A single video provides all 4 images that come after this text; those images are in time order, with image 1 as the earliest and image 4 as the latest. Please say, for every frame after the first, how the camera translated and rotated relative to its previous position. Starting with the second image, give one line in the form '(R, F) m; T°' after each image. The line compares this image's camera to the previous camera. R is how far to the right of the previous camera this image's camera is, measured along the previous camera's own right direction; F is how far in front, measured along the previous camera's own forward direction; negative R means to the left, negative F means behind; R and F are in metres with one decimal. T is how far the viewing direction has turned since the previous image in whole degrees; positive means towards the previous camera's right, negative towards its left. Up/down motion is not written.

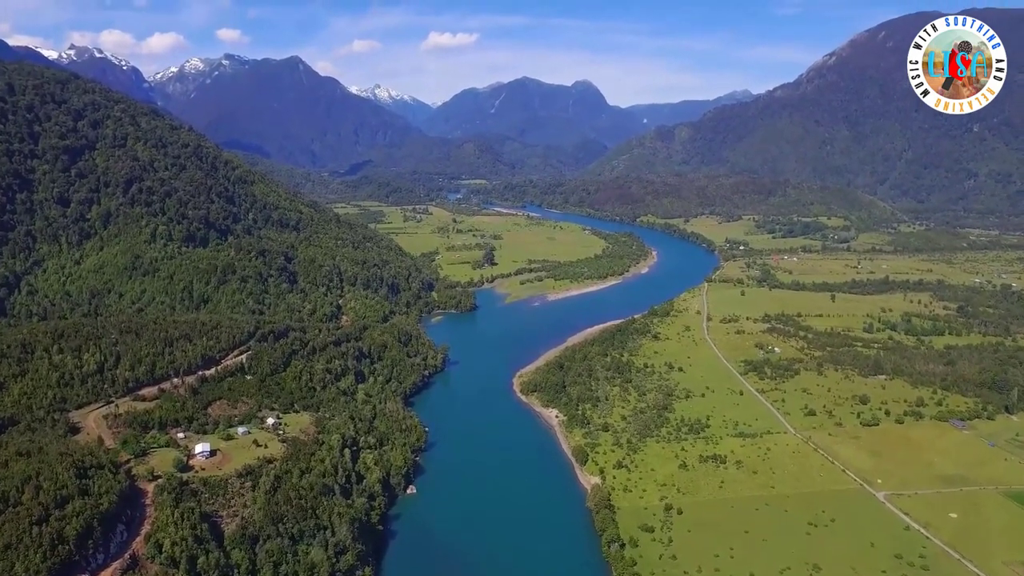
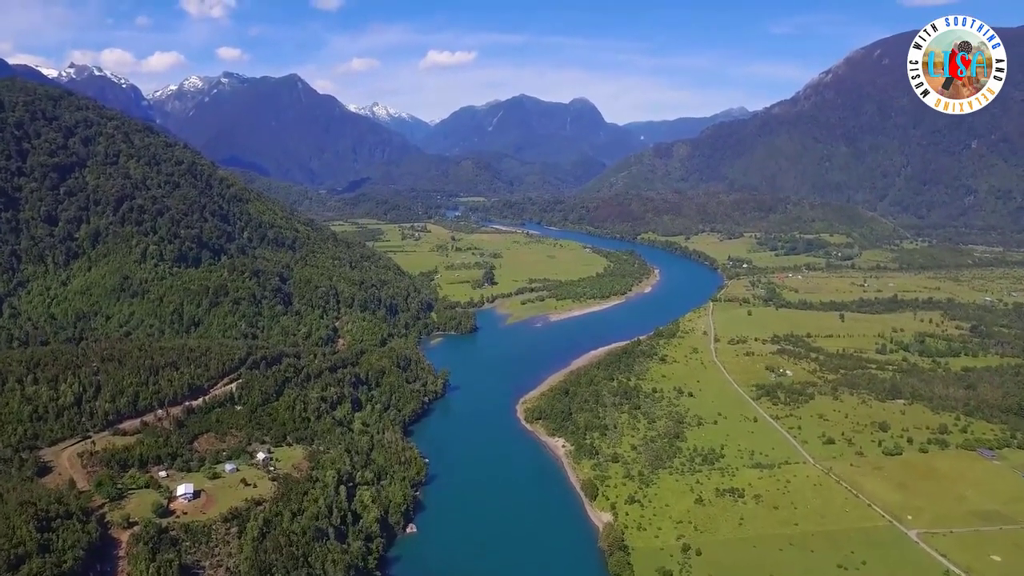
(-0.6, +3.1) m; 0°
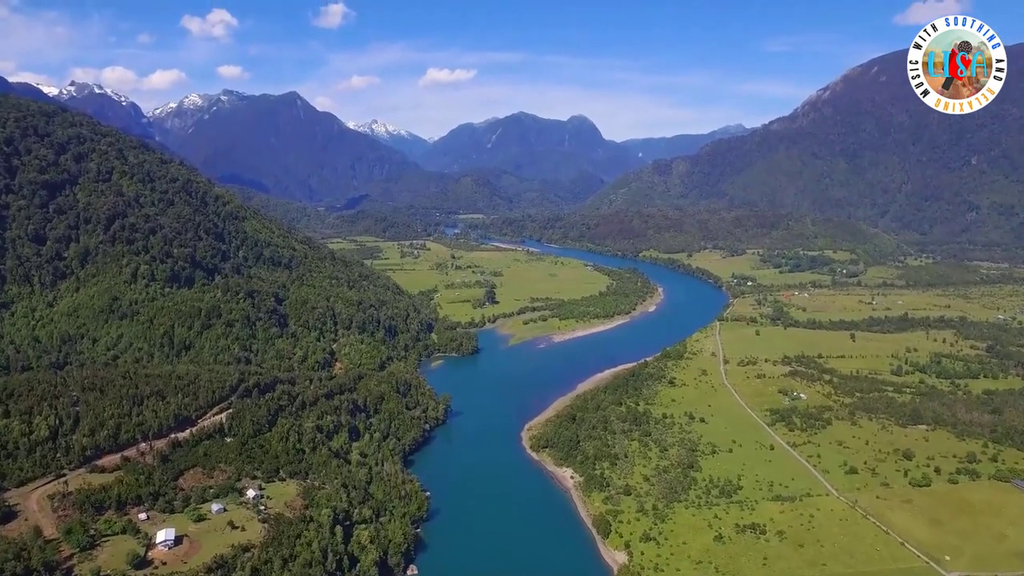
(-0.6, +3.1) m; 0°
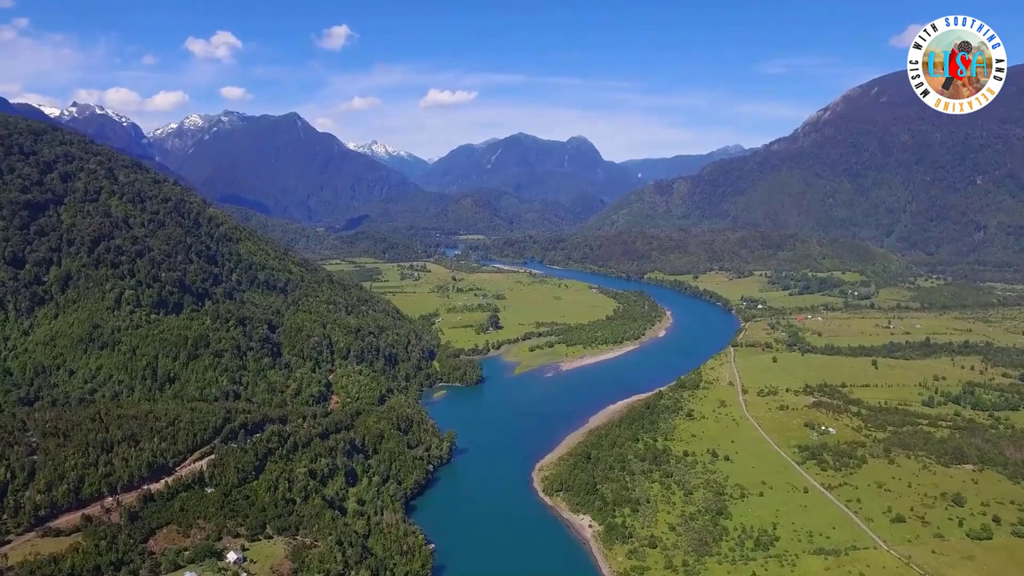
(-1.1, +5.4) m; 0°
